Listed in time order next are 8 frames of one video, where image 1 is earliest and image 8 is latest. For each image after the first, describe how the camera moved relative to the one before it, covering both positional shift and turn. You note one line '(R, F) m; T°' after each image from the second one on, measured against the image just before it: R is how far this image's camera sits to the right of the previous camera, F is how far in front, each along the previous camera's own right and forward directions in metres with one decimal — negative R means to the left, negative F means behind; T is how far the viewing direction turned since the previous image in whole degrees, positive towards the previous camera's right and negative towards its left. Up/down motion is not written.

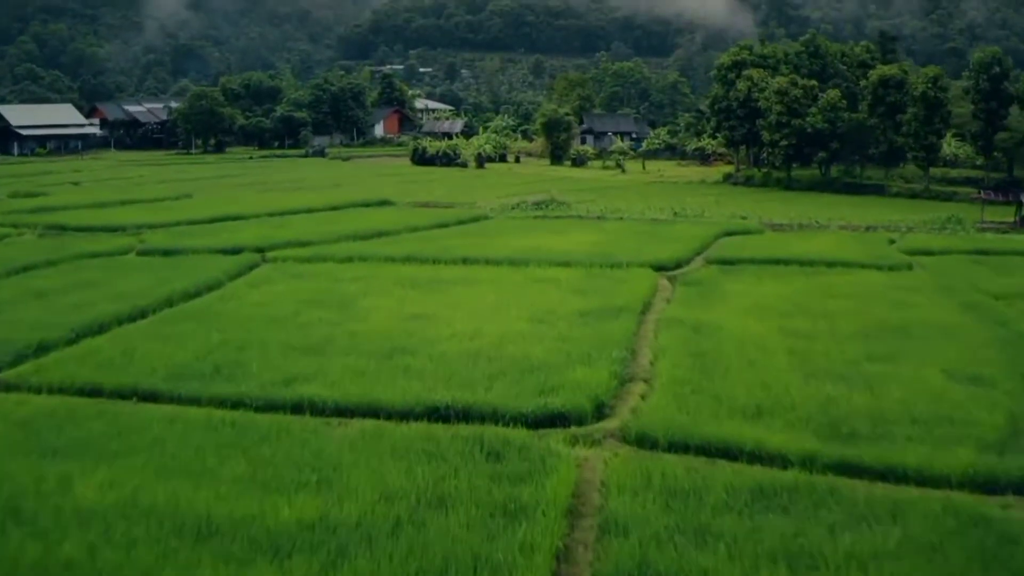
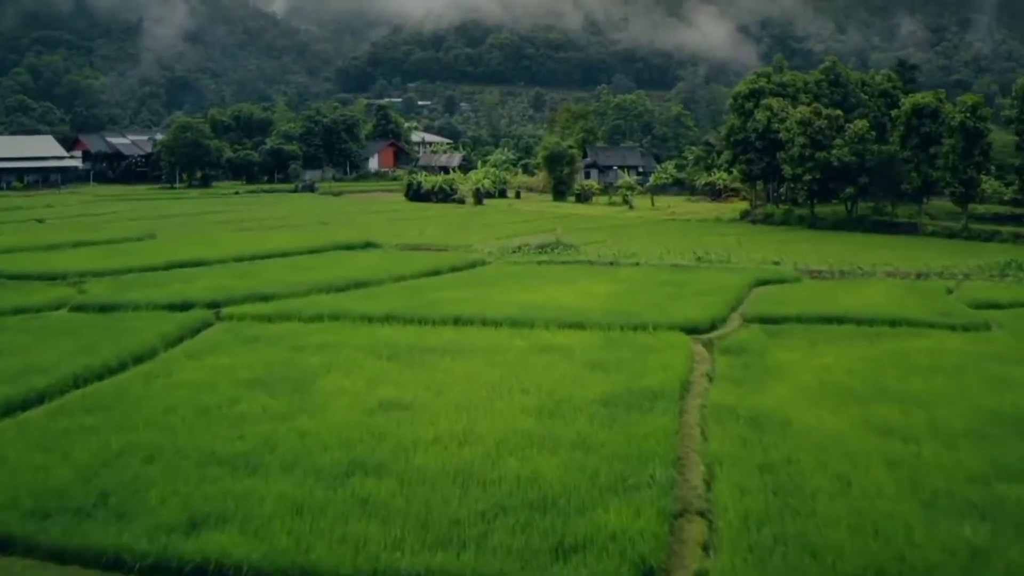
(0.0, +3.4) m; 0°
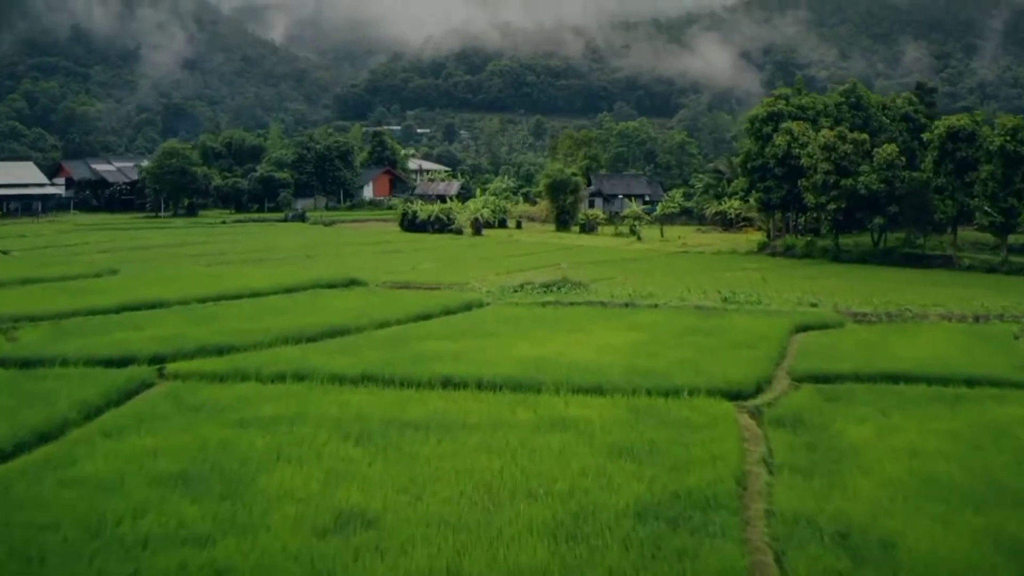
(0.0, +2.9) m; 0°
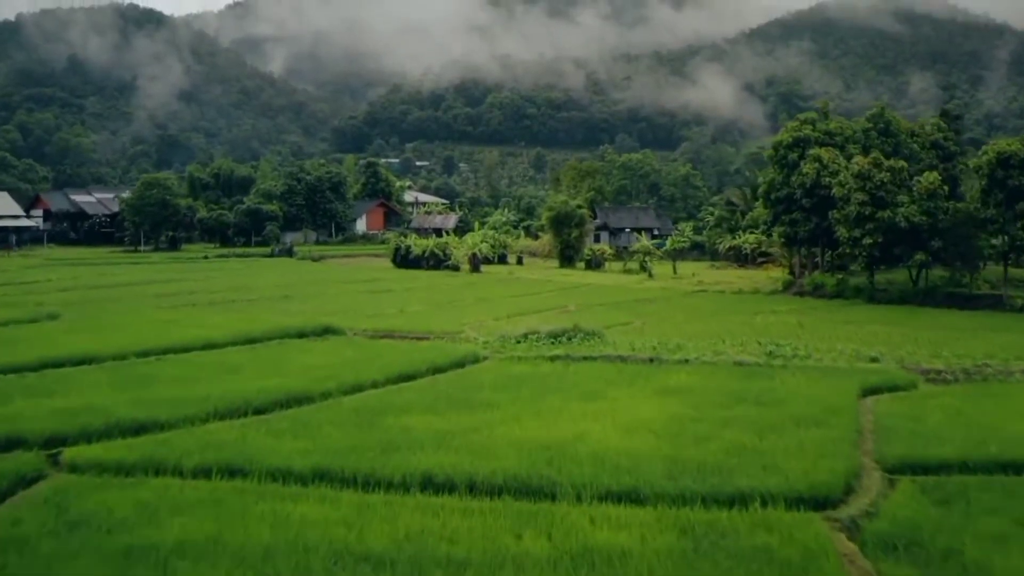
(0.0, +3.5) m; 0°
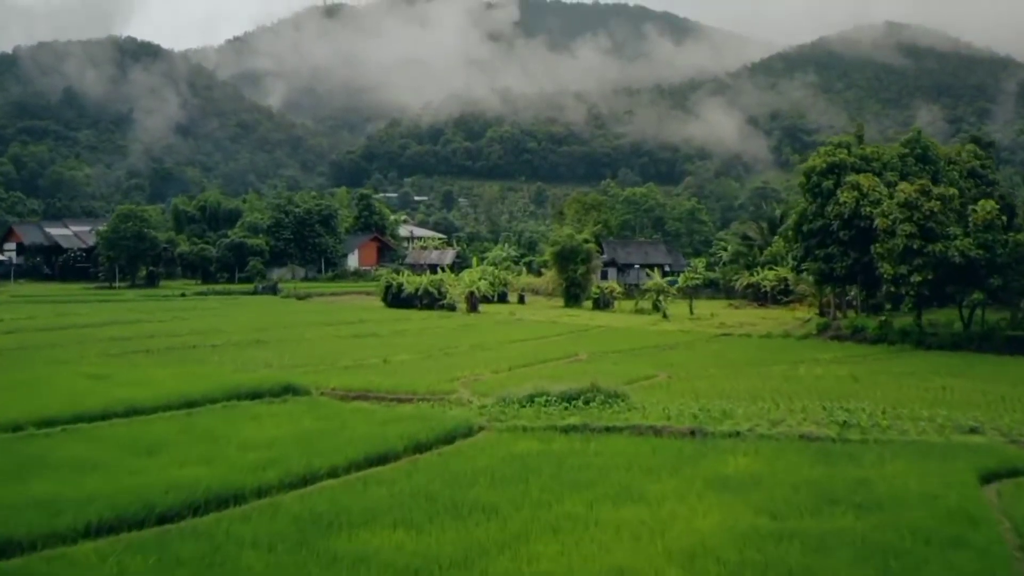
(0.0, +3.8) m; 0°
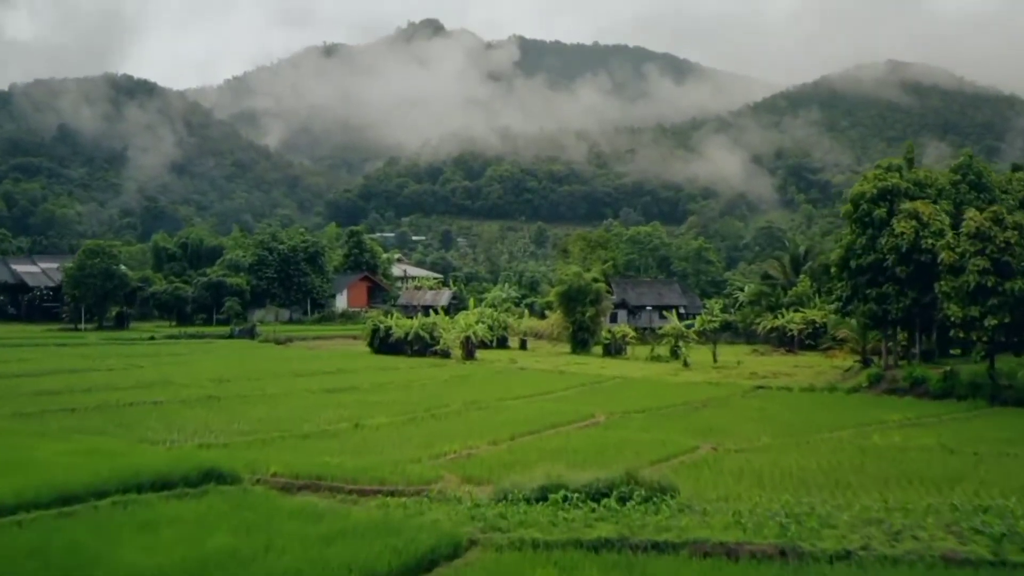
(0.0, +4.4) m; 0°
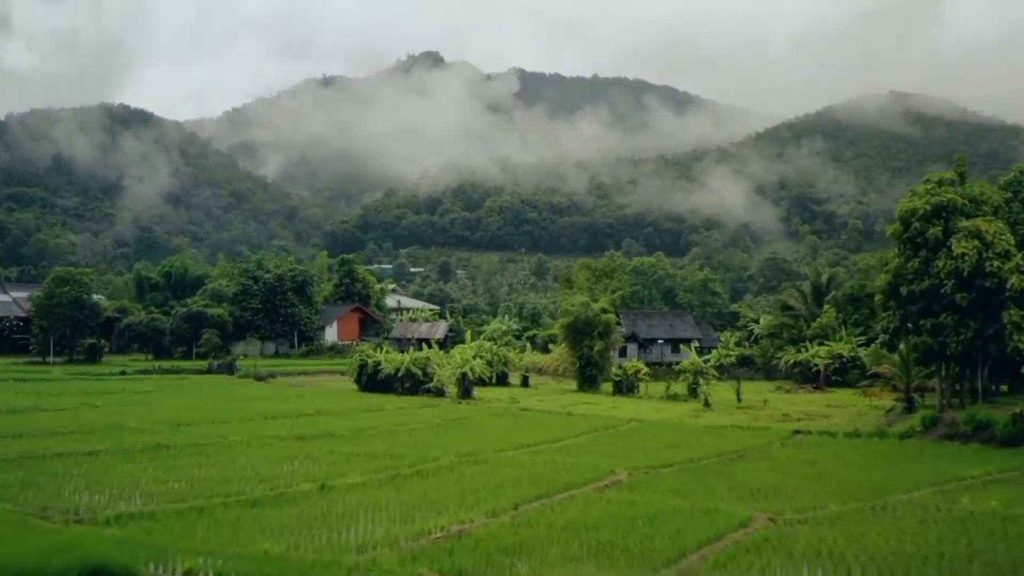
(0.0, +3.5) m; 0°
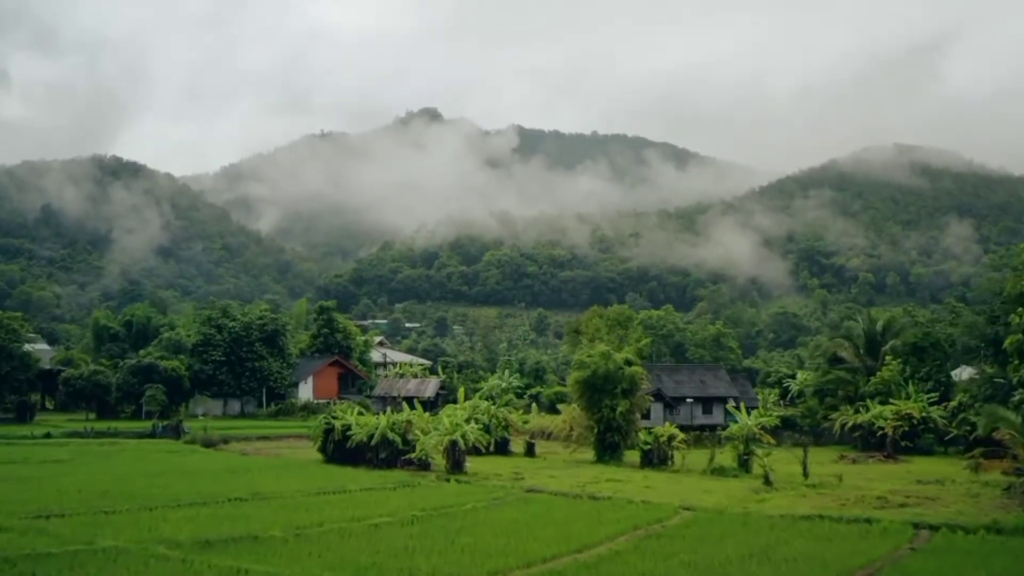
(-0.1, +6.8) m; 0°
